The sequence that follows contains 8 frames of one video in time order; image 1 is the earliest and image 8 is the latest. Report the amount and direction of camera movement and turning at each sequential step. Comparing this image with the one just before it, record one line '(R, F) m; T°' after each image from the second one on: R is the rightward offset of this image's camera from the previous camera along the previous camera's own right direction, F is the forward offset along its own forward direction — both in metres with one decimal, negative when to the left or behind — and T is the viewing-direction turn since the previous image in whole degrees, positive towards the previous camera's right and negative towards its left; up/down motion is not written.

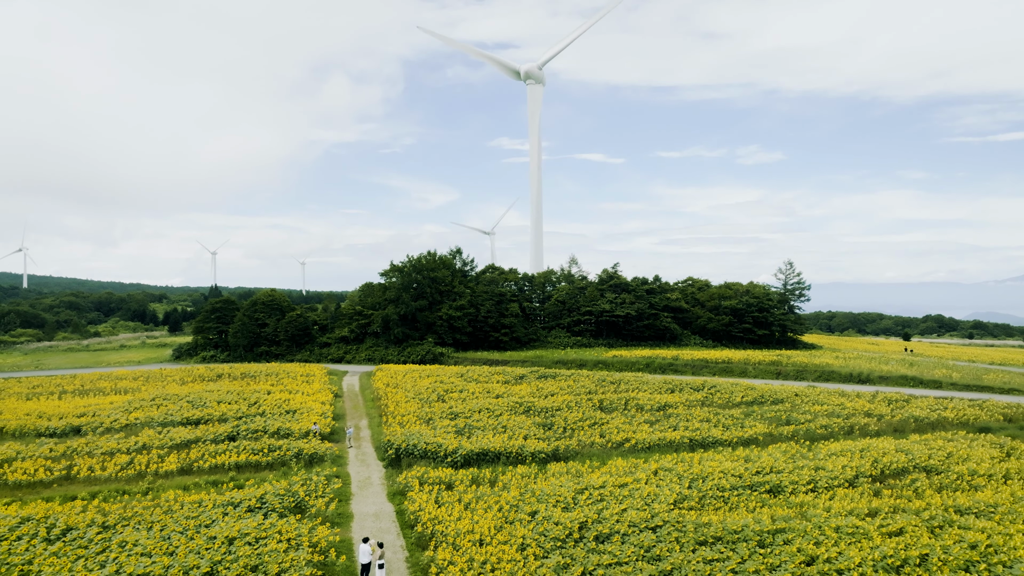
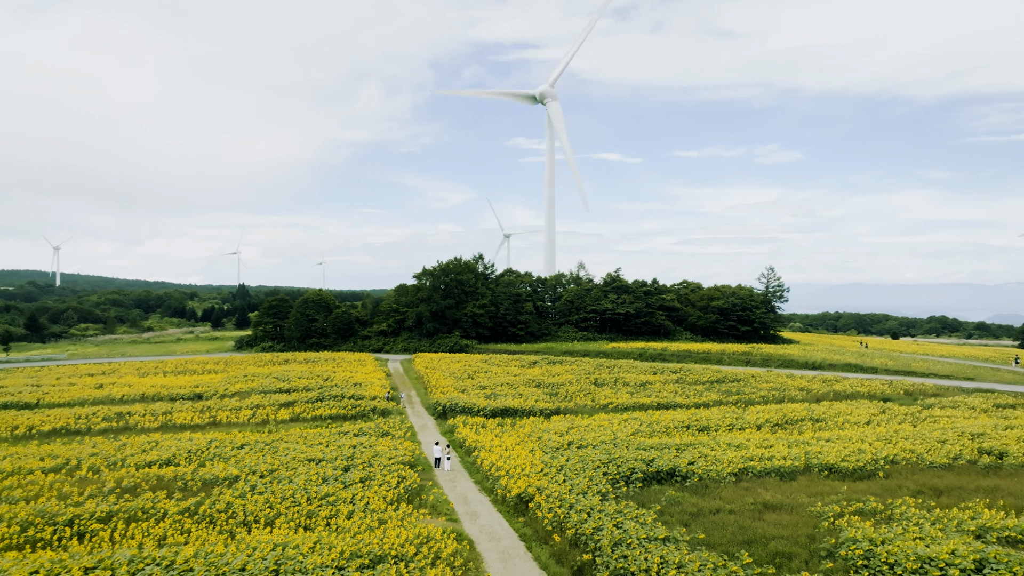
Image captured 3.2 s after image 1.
(+0.1, -8.9) m; -1°
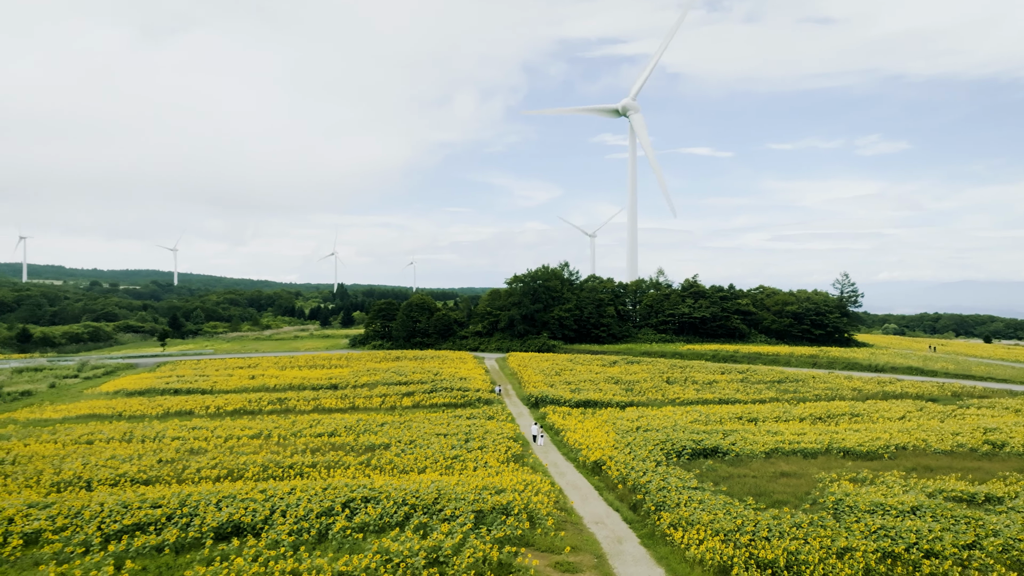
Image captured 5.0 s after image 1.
(+0.3, -6.4) m; -7°
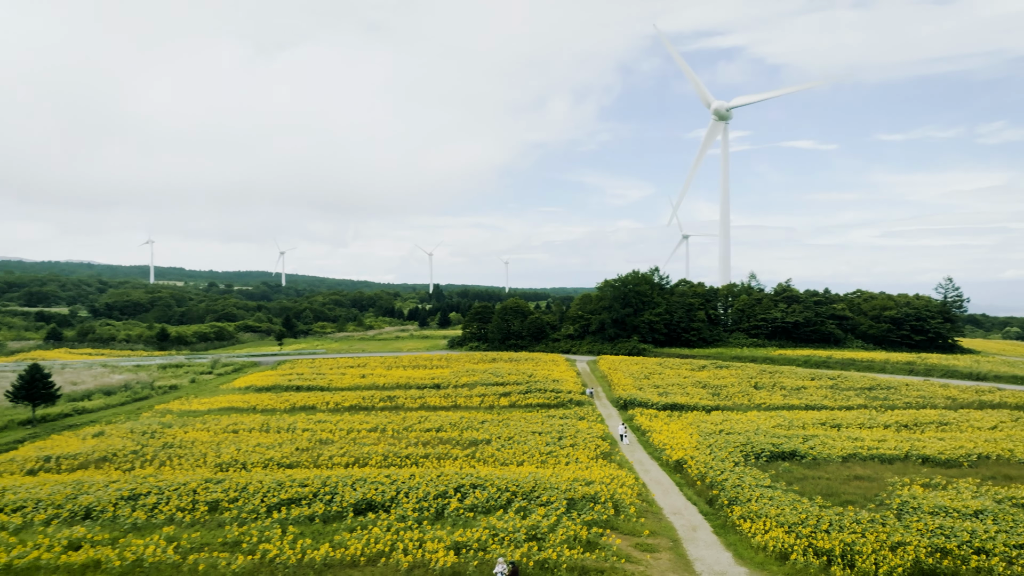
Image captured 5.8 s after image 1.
(+0.1, -2.7) m; -7°
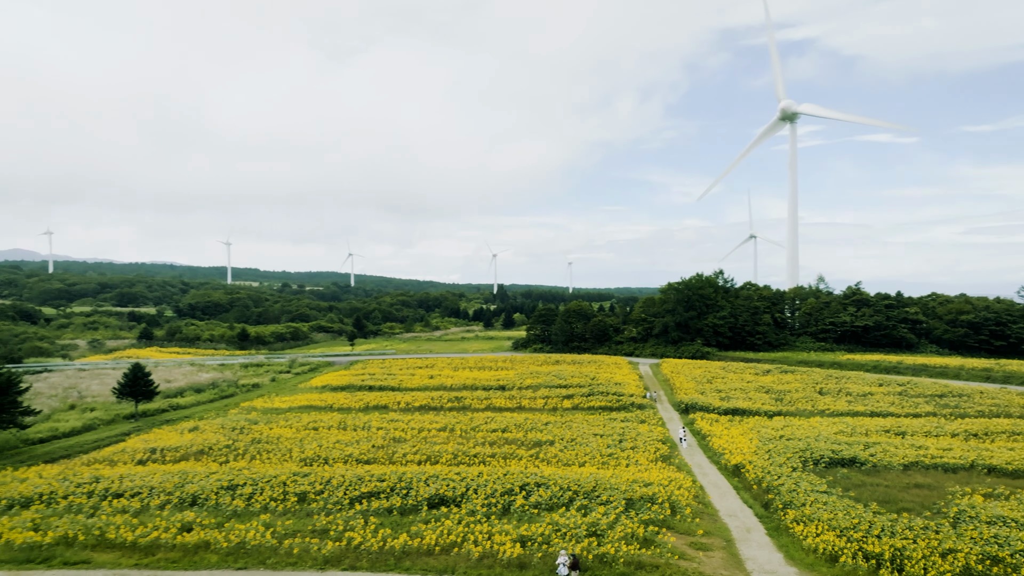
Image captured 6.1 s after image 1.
(+0.1, -1.4) m; -5°
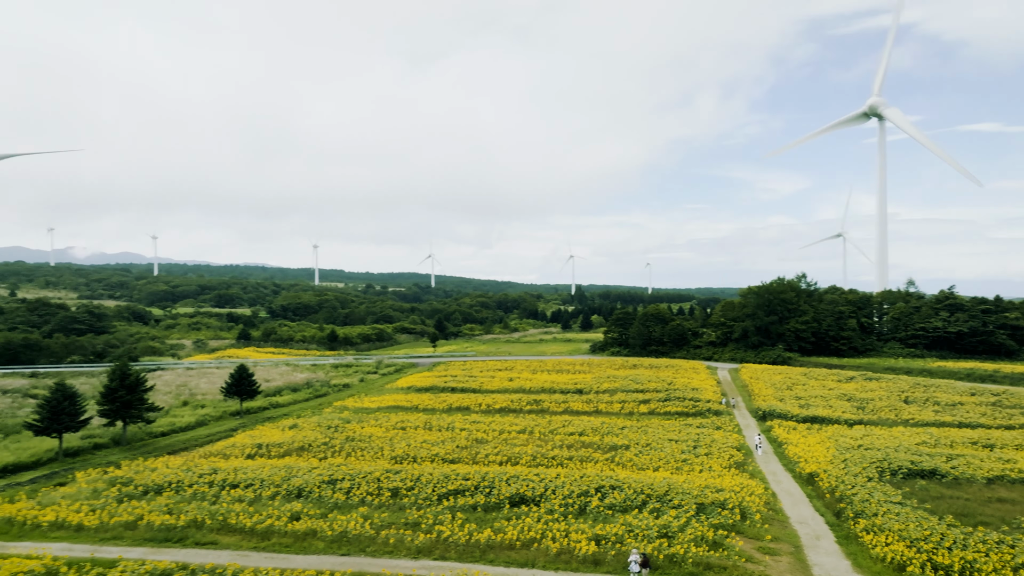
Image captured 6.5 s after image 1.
(+0.1, -1.4) m; -6°
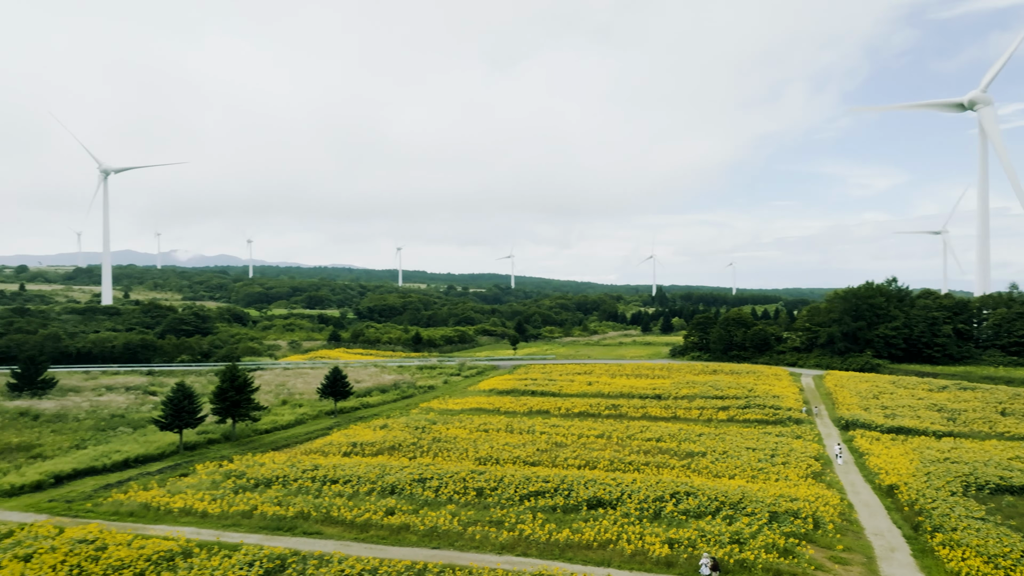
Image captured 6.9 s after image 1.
(+0.1, -1.4) m; -6°
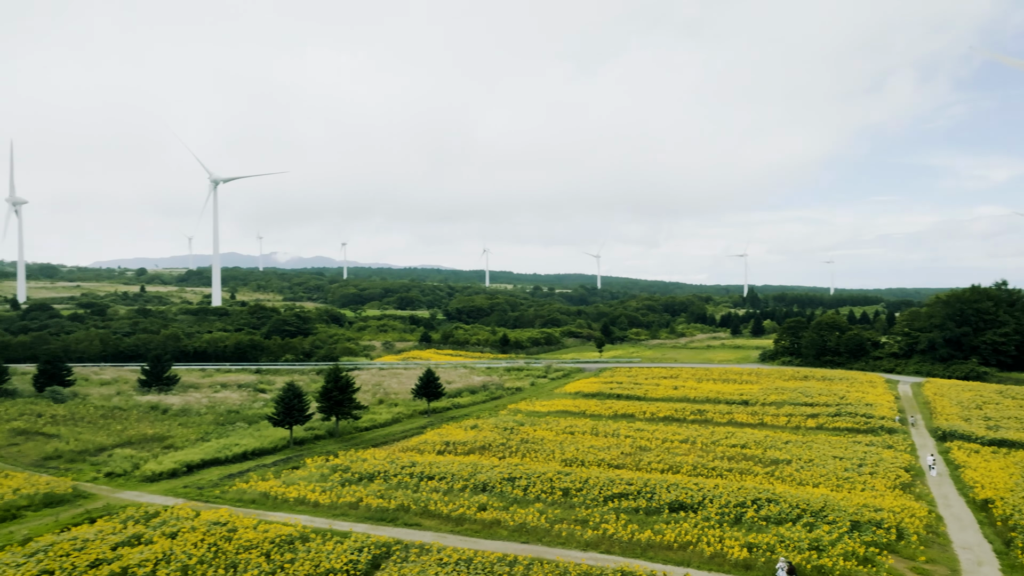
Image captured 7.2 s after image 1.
(+0.1, -1.4) m; -7°
